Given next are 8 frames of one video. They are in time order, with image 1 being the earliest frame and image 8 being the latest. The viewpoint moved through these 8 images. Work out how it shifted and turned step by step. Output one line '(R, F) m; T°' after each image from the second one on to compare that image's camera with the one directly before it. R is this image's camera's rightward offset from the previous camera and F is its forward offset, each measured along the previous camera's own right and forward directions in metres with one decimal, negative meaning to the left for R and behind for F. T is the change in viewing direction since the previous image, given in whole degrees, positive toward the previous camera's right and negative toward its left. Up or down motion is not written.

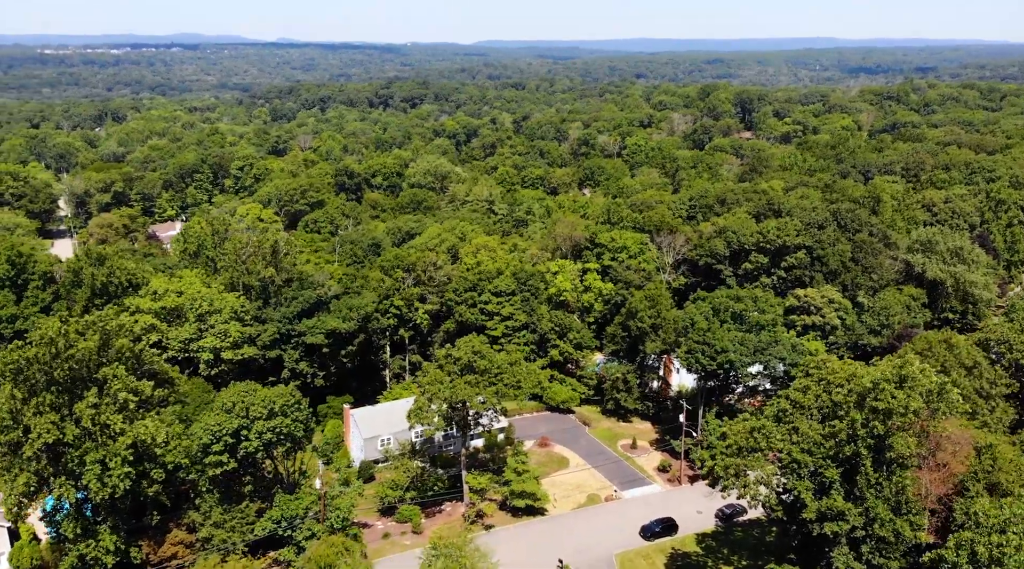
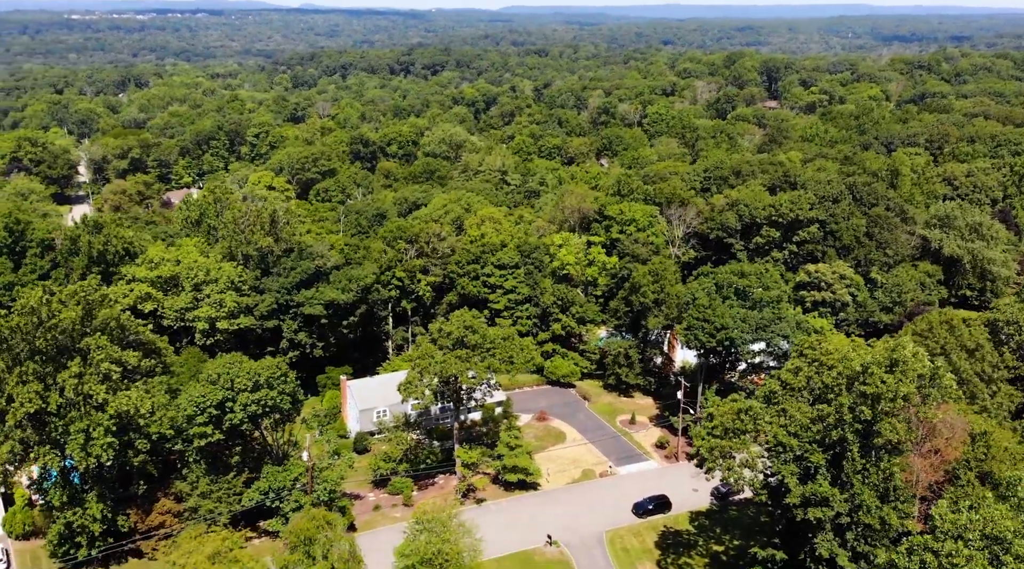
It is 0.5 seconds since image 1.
(+1.8, +0.9) m; -2°
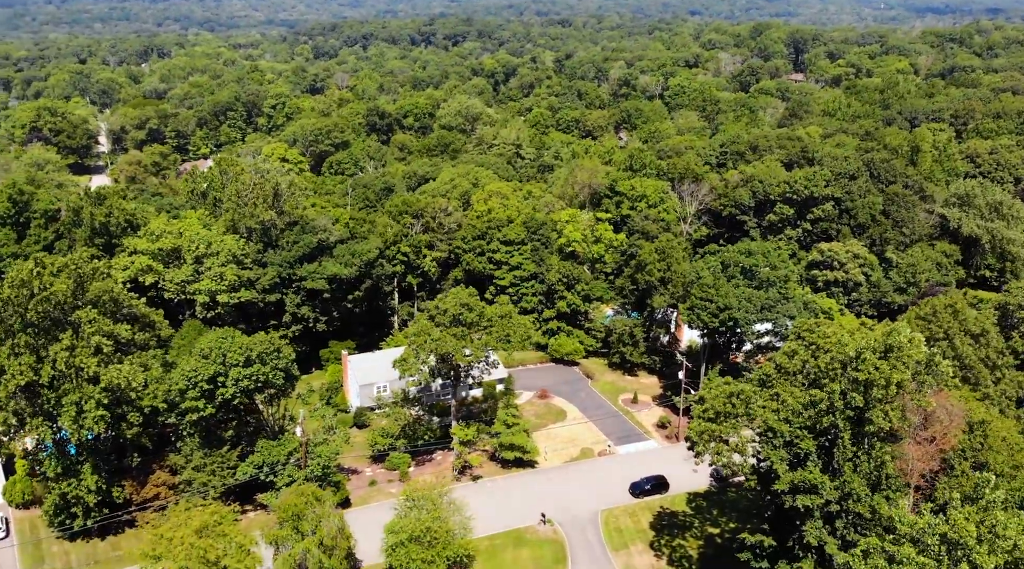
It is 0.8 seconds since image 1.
(+1.5, +0.6) m; -2°
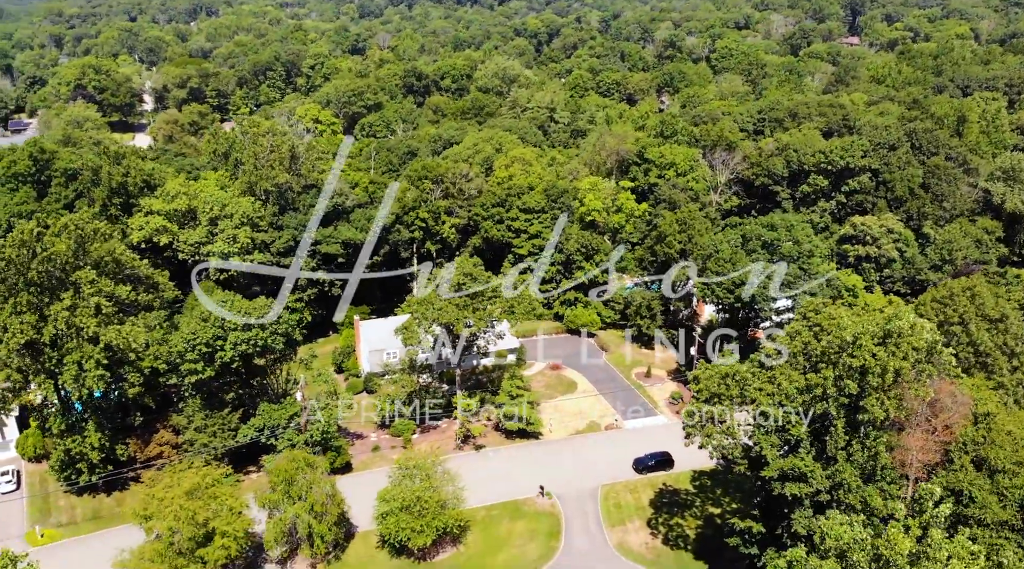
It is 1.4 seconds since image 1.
(+2.3, +0.9) m; -3°
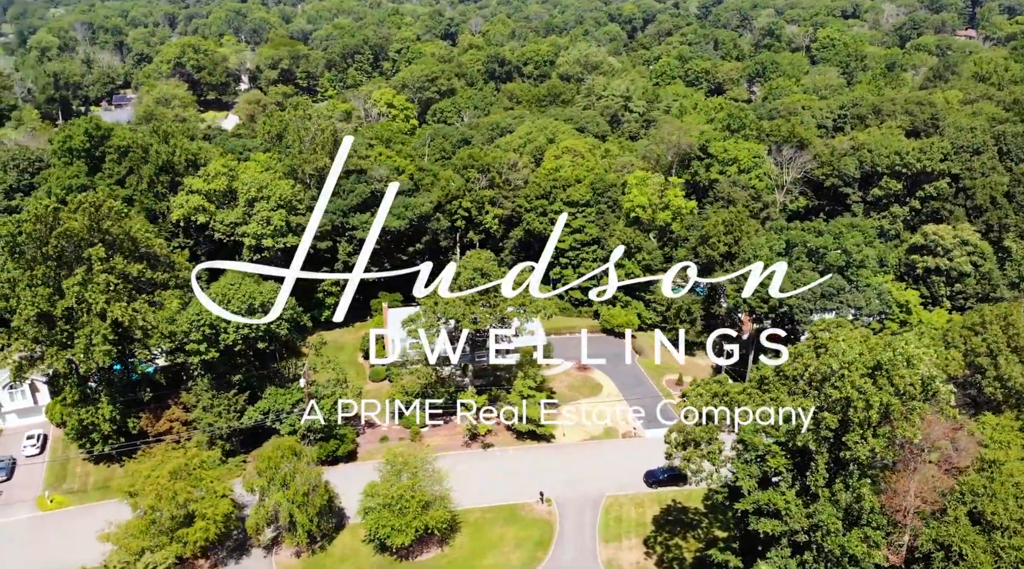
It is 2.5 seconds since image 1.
(+4.6, +1.7) m; -7°
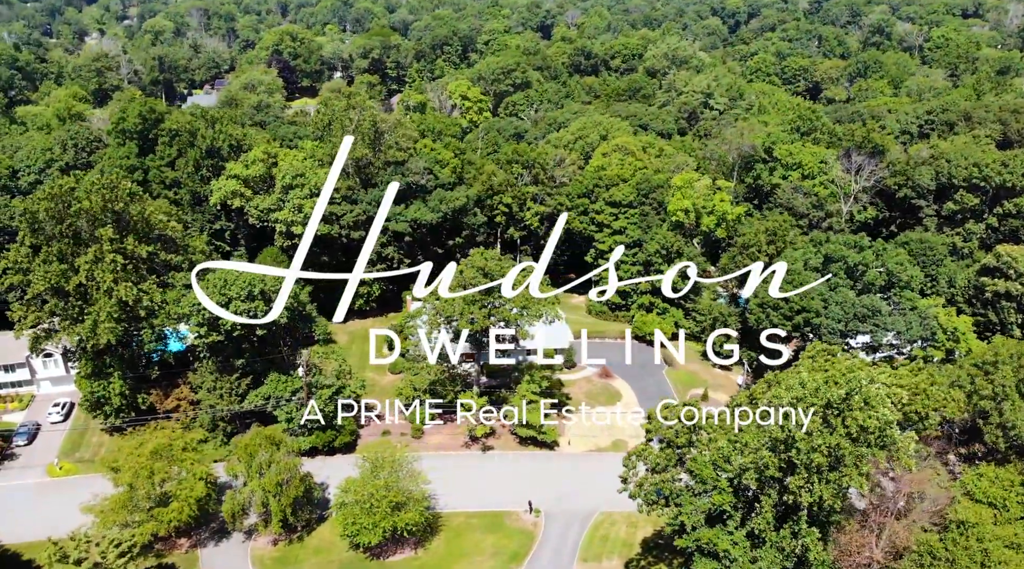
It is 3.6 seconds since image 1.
(+5.3, +1.6) m; -7°
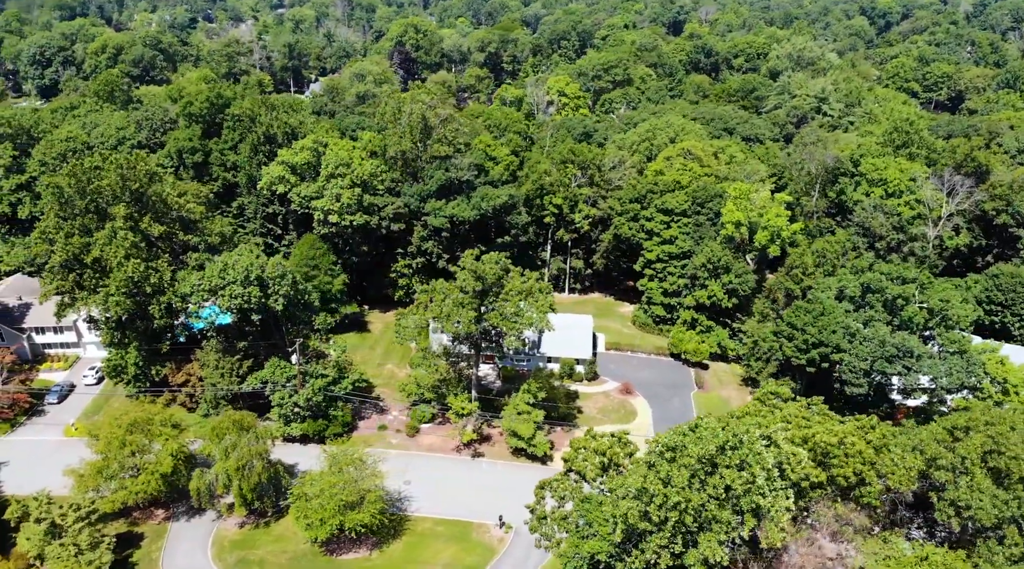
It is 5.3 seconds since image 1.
(+7.4, +2.2) m; -10°
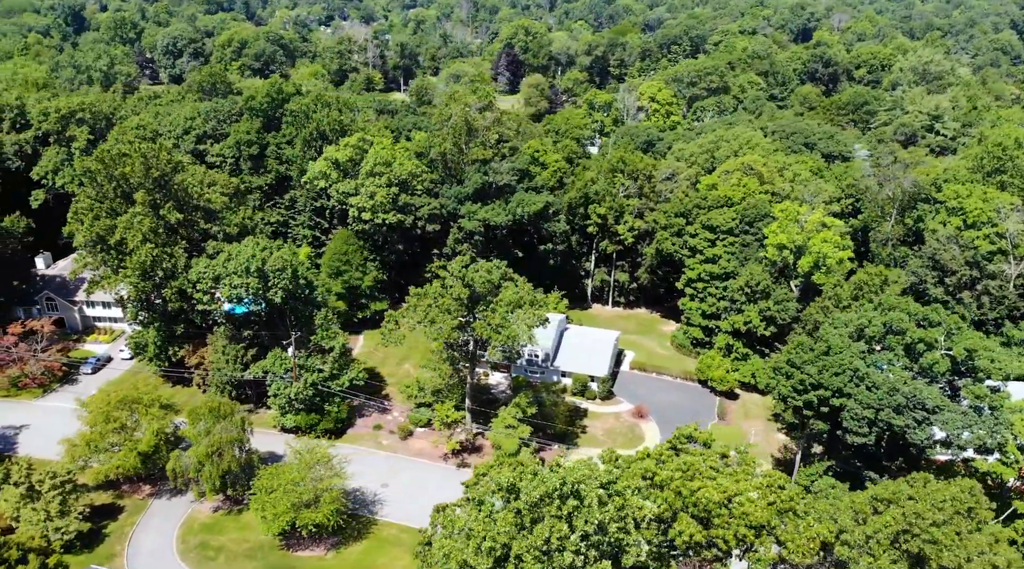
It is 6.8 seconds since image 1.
(+6.9, +1.8) m; -9°
